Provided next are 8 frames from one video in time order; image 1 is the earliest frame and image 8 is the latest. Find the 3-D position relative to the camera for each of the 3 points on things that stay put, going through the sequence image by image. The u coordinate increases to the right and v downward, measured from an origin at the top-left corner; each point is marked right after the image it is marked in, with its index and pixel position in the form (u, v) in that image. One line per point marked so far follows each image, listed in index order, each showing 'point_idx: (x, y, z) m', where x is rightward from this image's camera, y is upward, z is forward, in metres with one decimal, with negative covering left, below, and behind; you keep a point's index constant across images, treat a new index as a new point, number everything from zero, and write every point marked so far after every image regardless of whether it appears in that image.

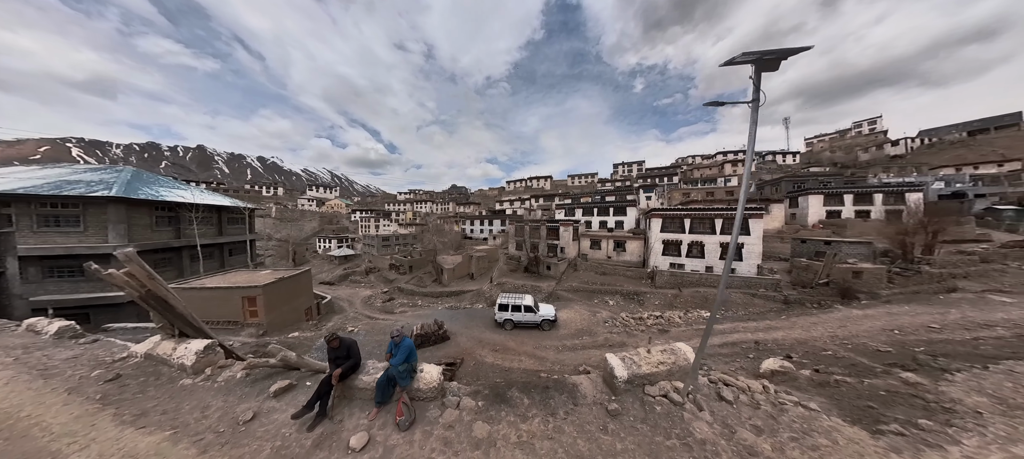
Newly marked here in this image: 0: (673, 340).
0: (+8.3, -5.3, +12.6) m
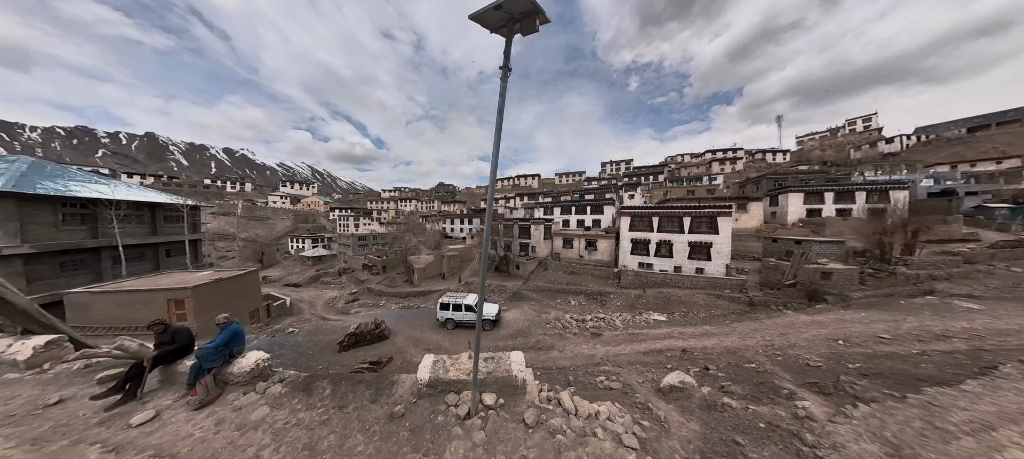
0: (+4.4, -5.1, +11.6) m
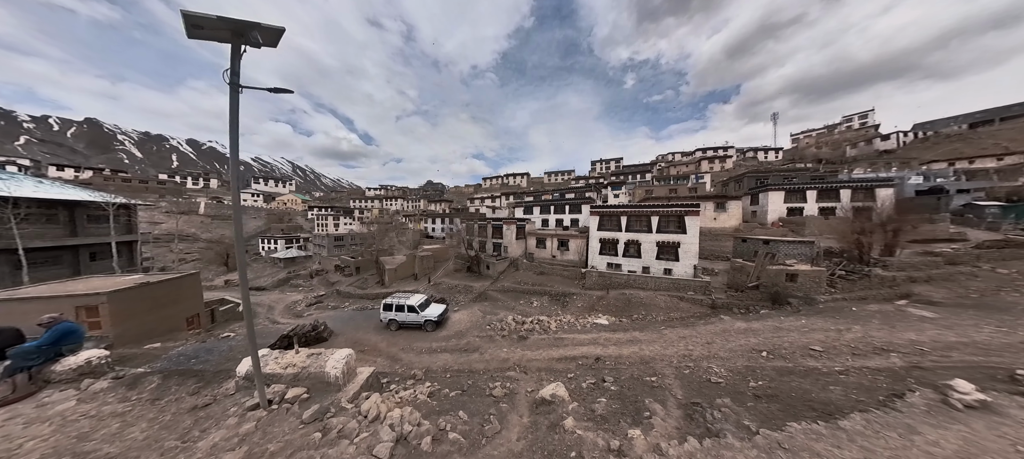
0: (+0.7, -5.1, +10.8) m
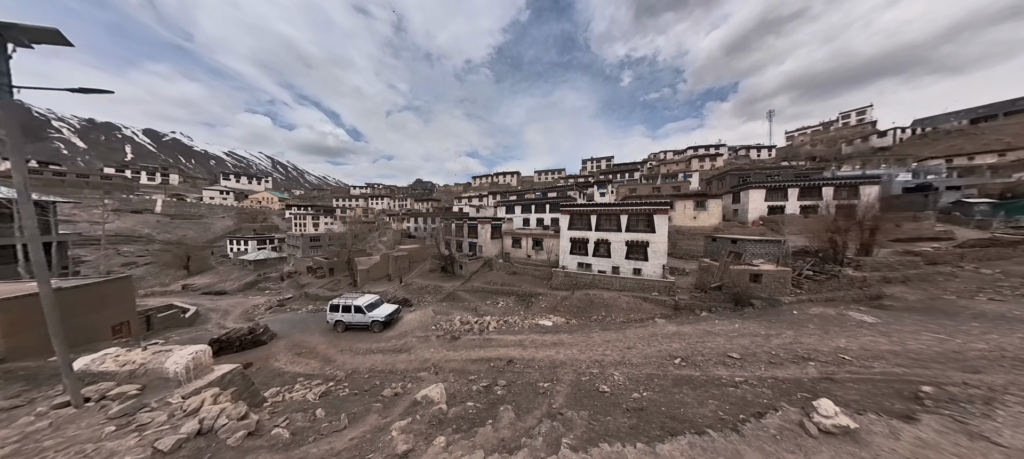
0: (-2.4, -4.9, +10.2) m
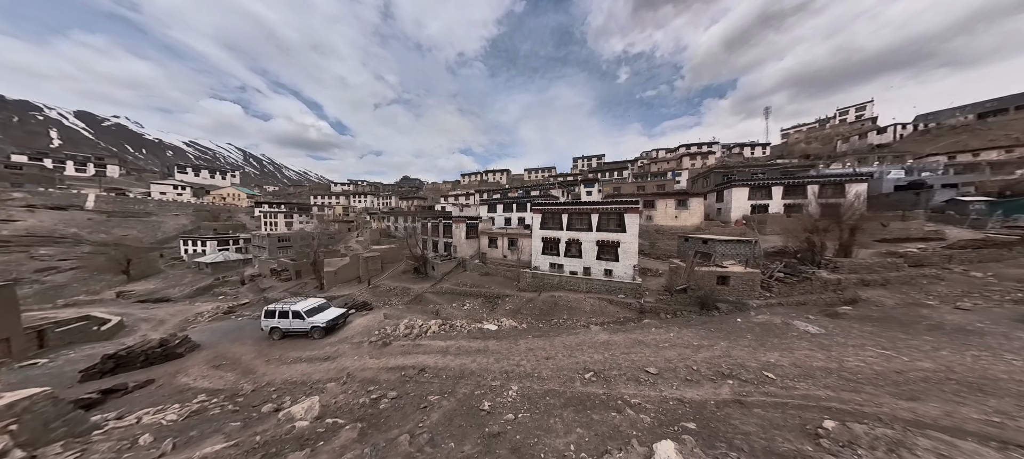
0: (-5.3, -4.9, +9.5) m
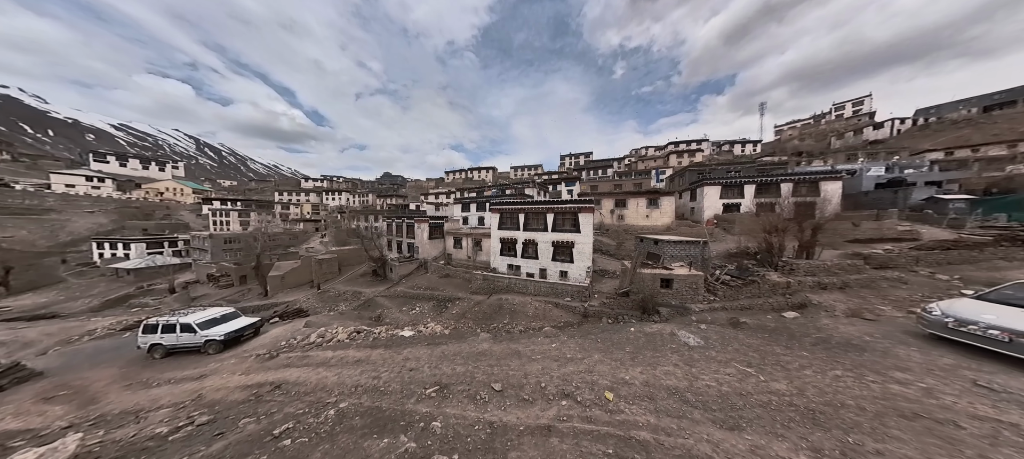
0: (-9.3, -5.0, +9.1) m
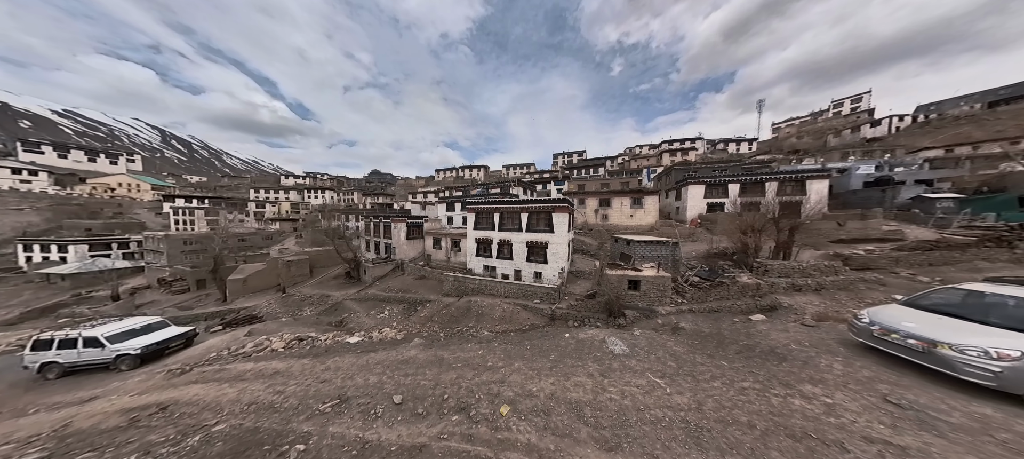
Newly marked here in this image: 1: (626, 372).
0: (-11.5, -5.0, +8.8) m
1: (+2.6, -3.2, +5.7) m
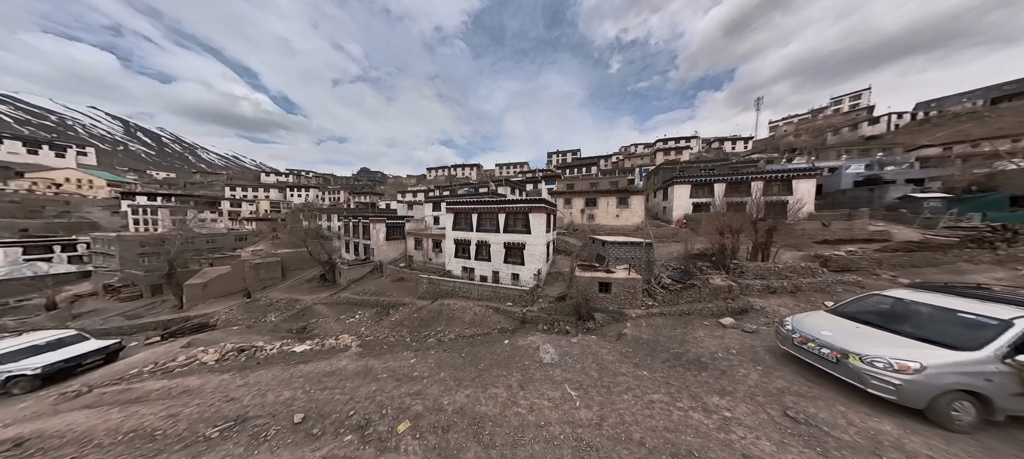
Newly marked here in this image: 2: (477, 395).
0: (-13.3, -5.1, +8.7) m
1: (+0.8, -3.3, +5.5) m
2: (-0.7, -3.5, +5.4) m
